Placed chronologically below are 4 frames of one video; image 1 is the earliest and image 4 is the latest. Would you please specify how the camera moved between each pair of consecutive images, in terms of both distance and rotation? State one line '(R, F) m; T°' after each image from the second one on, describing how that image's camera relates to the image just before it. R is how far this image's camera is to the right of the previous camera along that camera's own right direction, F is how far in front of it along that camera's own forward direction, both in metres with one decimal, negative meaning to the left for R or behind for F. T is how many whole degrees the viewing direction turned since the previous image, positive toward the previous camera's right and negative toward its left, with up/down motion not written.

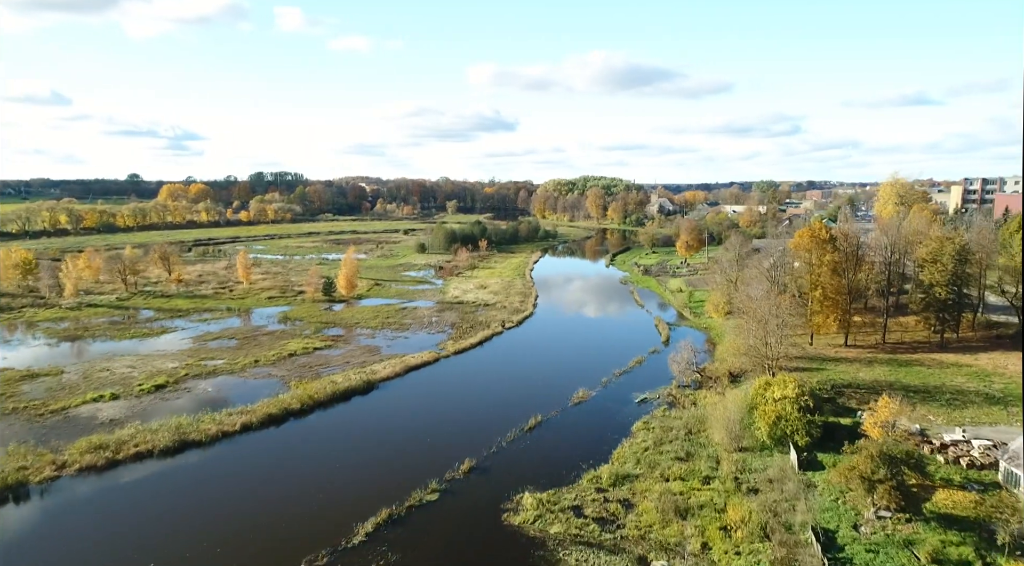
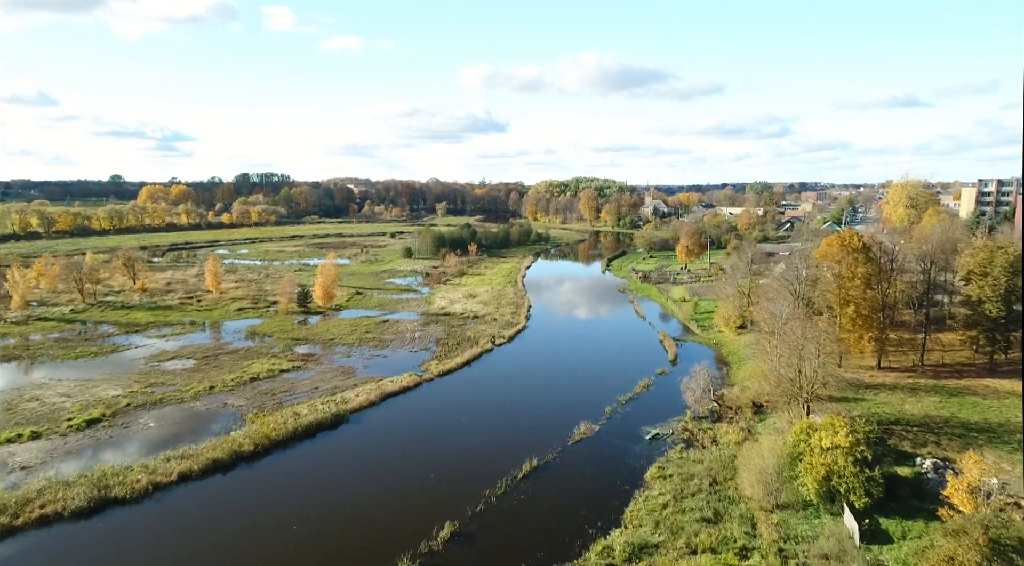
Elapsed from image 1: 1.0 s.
(0.0, +4.1) m; +1°
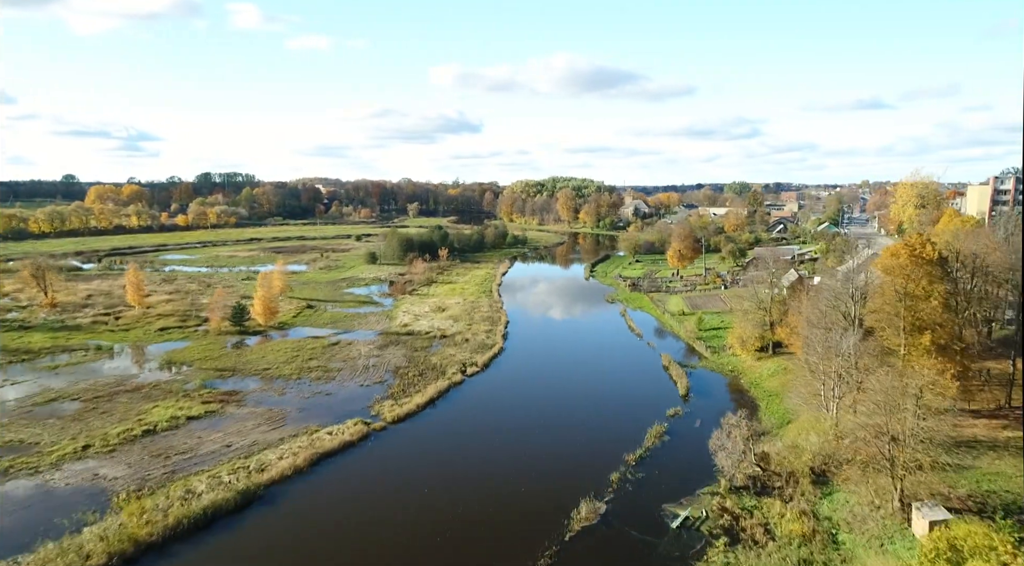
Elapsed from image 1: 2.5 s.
(0.0, +7.2) m; +2°
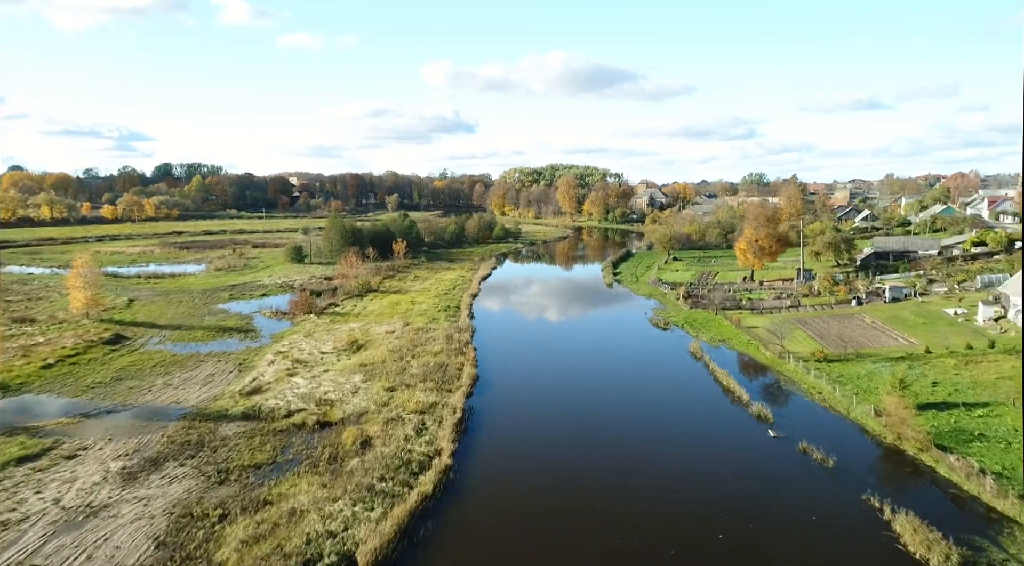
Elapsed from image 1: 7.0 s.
(+0.8, +23.4) m; 0°
